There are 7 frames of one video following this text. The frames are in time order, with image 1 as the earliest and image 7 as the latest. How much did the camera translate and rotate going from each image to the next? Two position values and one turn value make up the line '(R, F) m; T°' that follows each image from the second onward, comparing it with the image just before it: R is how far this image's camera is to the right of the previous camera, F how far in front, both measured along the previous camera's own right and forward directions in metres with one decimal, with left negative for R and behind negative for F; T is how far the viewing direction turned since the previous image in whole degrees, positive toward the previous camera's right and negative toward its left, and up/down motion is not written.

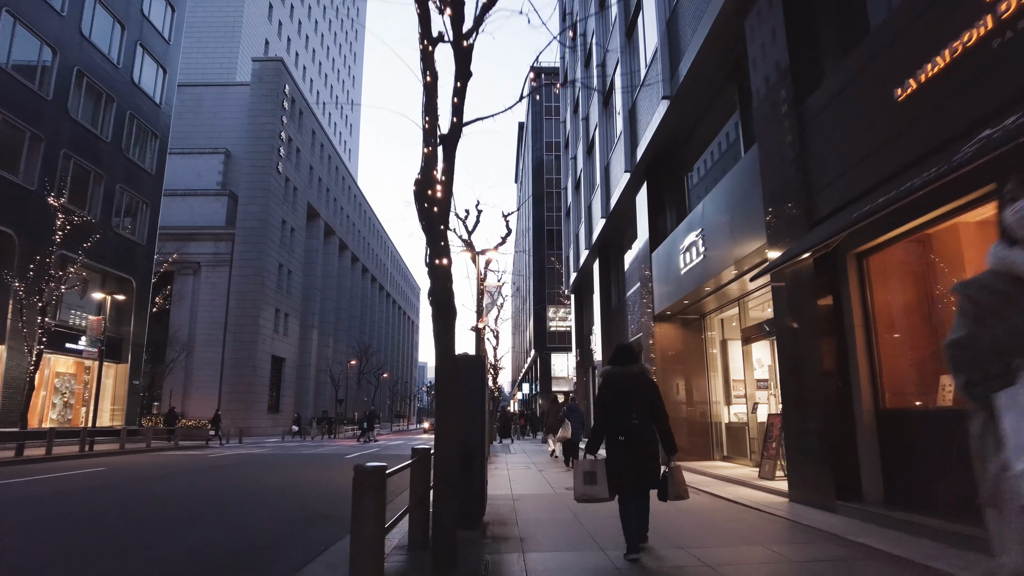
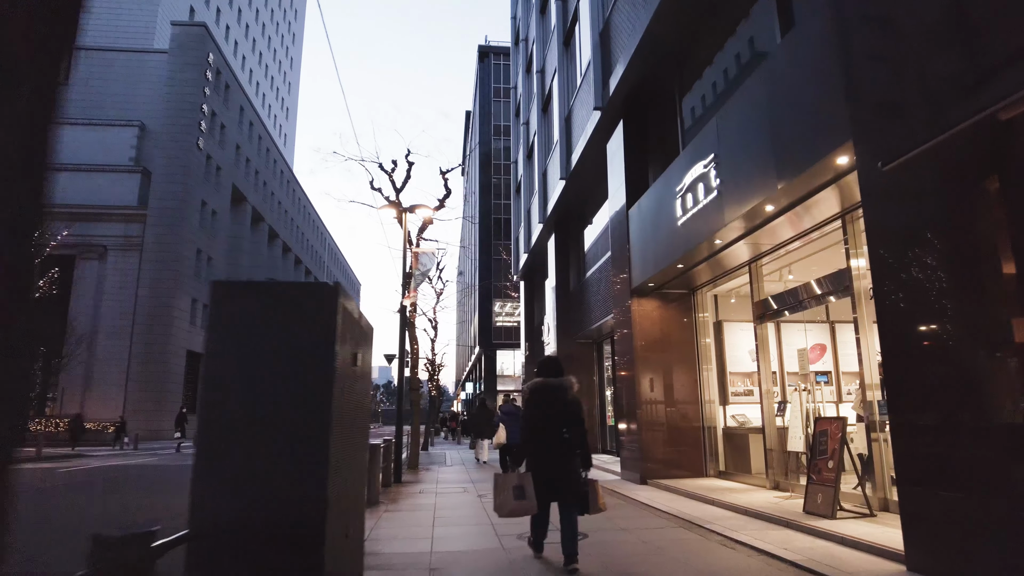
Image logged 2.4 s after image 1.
(+0.2, +3.3) m; +5°
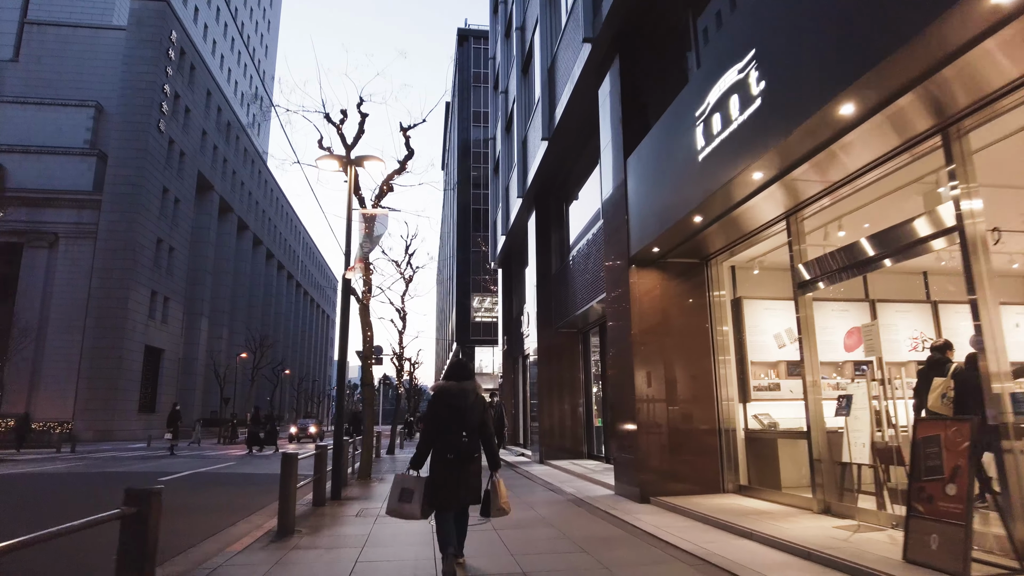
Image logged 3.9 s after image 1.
(+0.2, +2.1) m; +2°
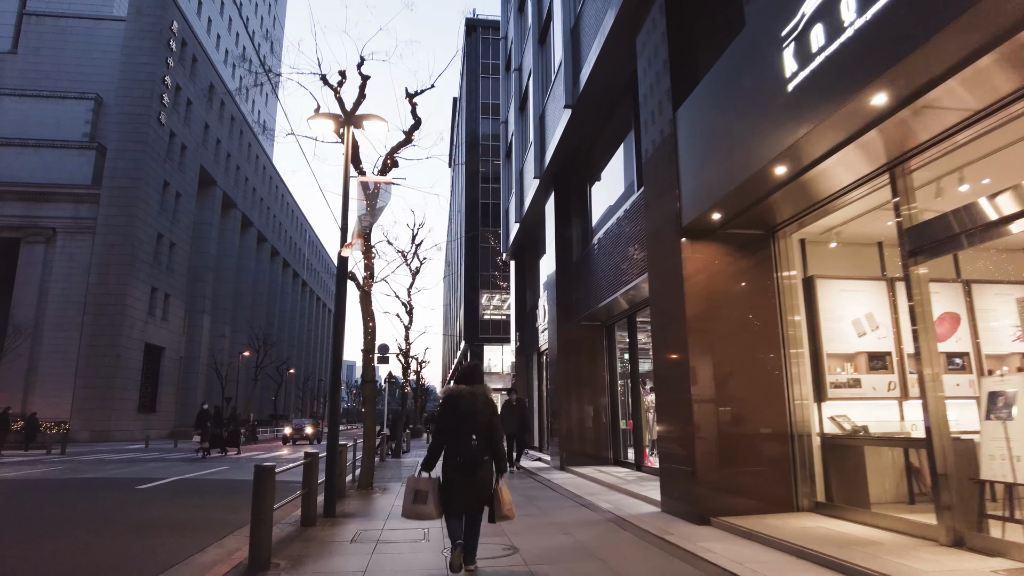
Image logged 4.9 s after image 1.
(-0.2, +1.4) m; -1°
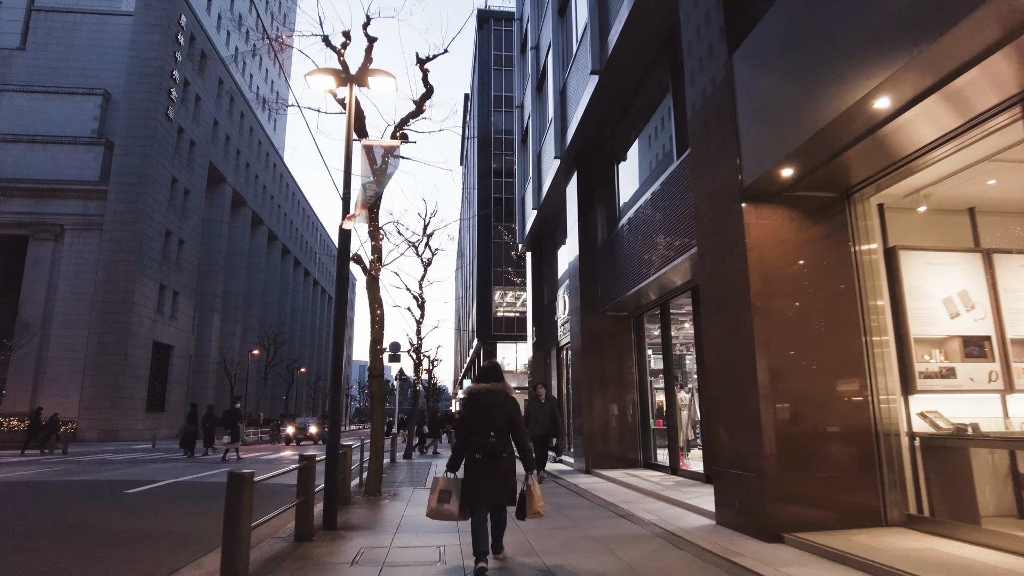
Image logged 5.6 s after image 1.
(-0.2, +1.0) m; -1°
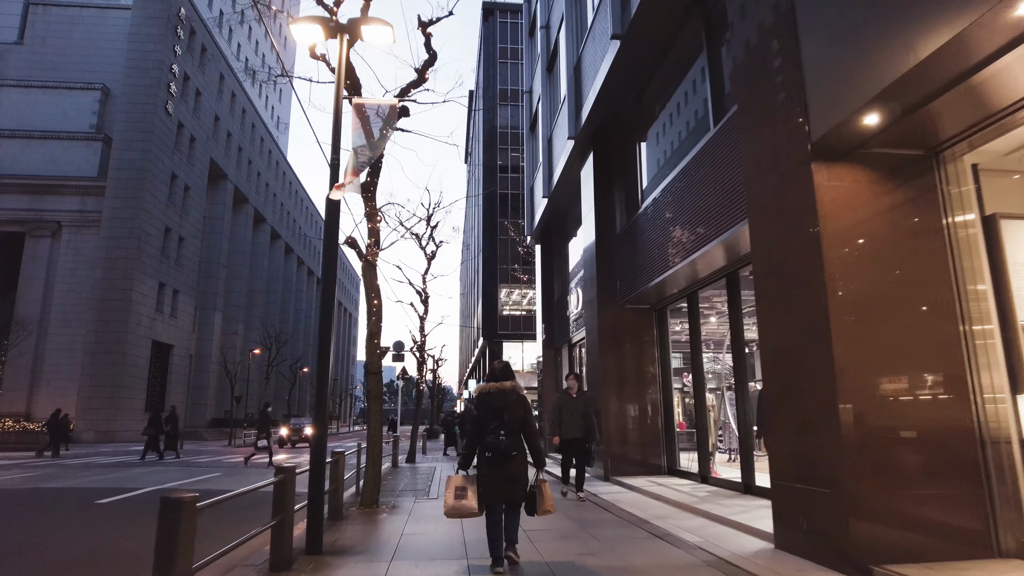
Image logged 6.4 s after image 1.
(-0.1, +1.0) m; 0°
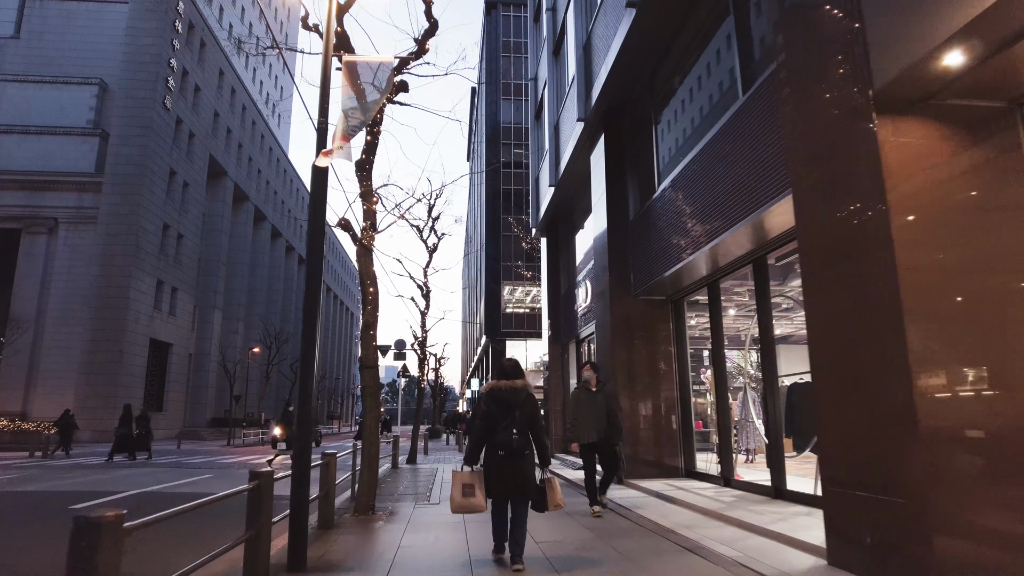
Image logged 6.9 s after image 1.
(-0.1, +0.7) m; 0°
